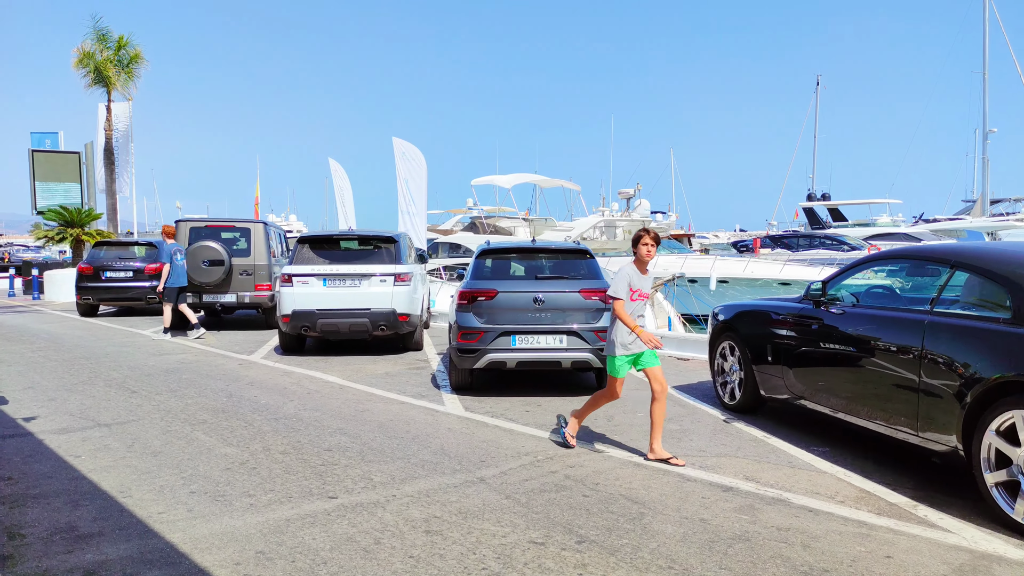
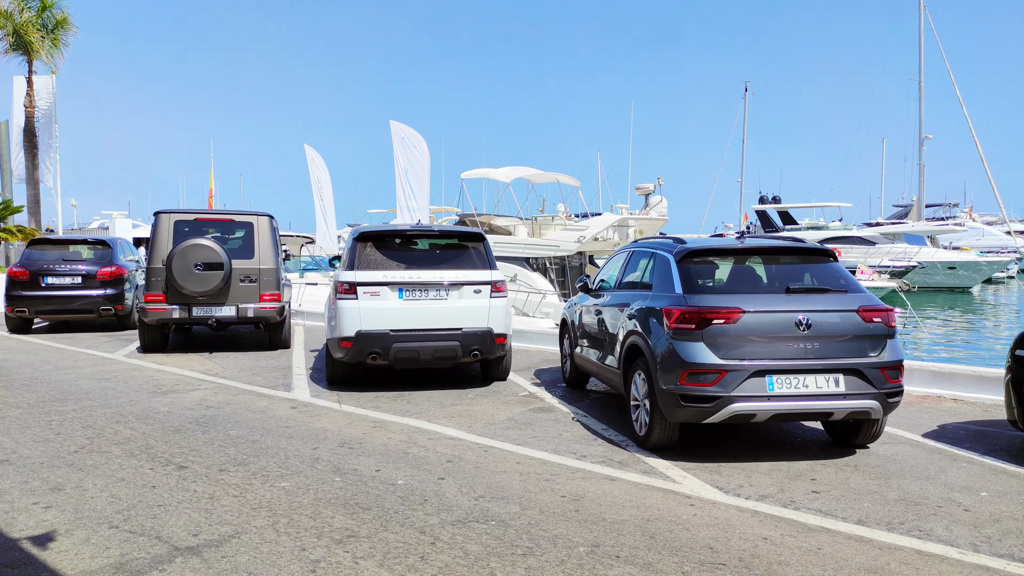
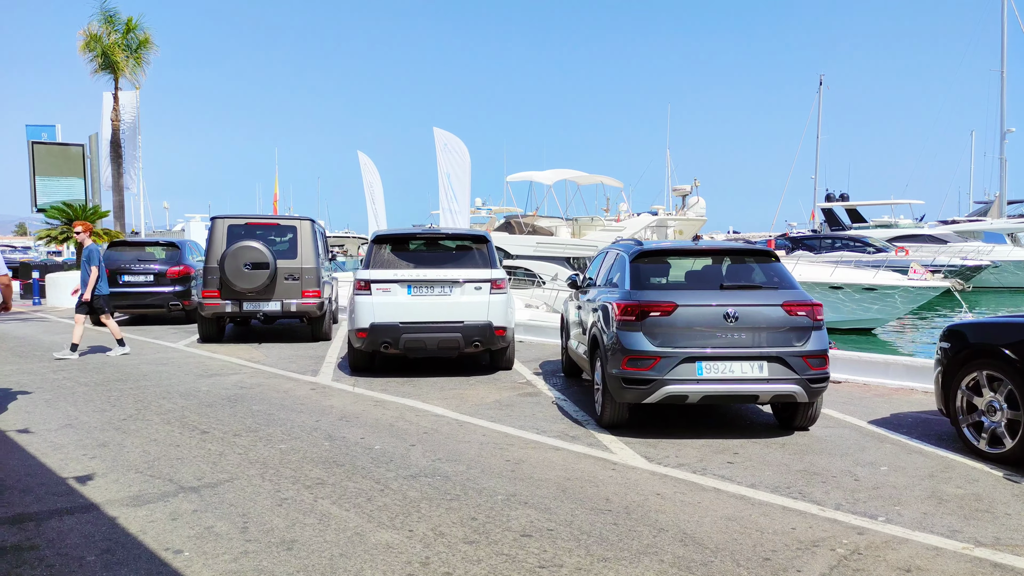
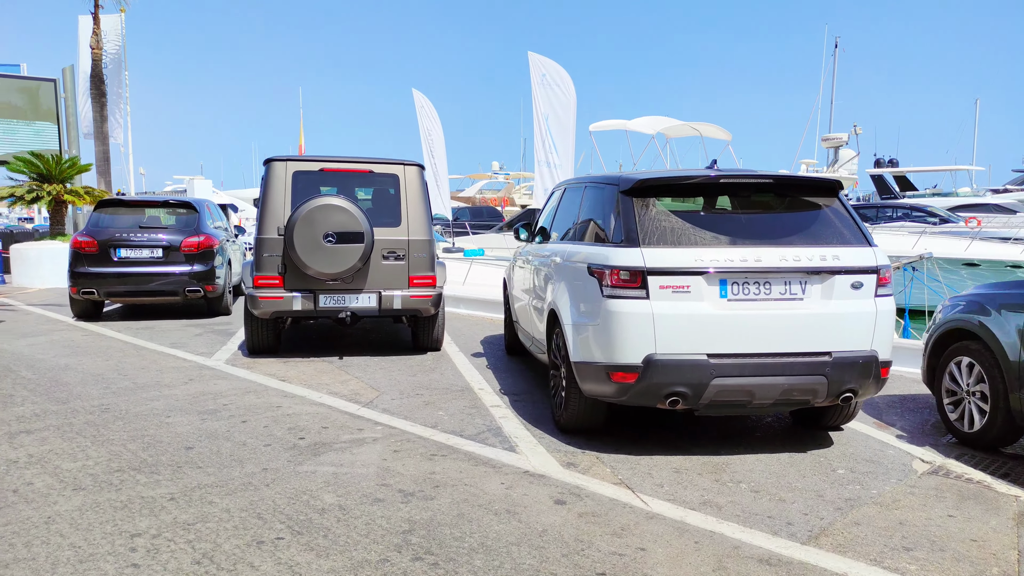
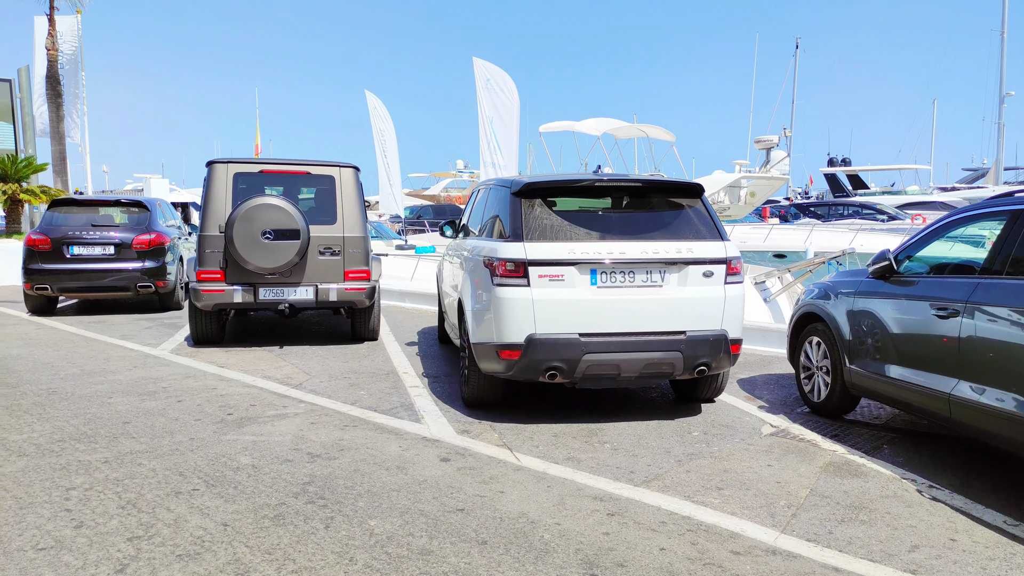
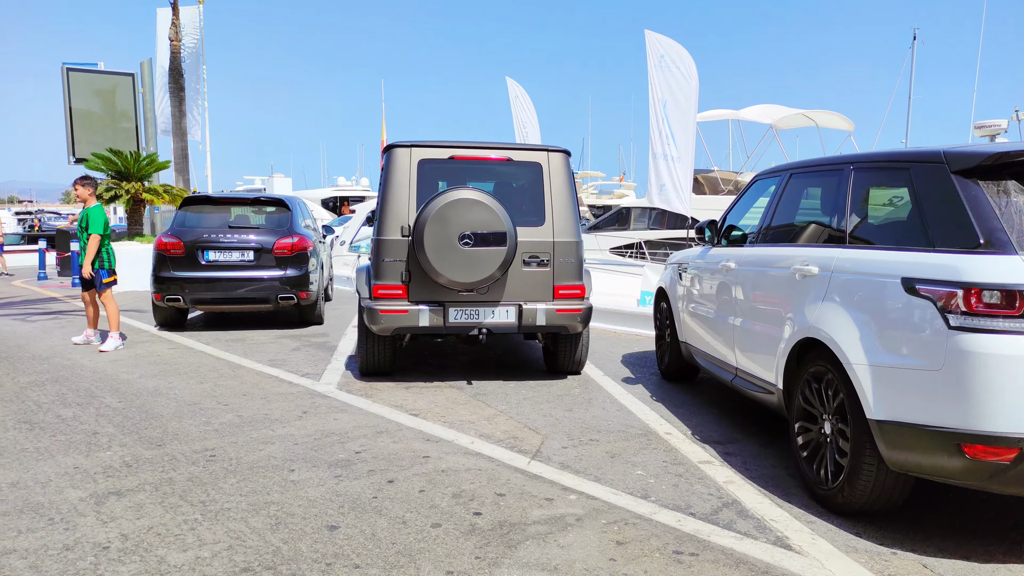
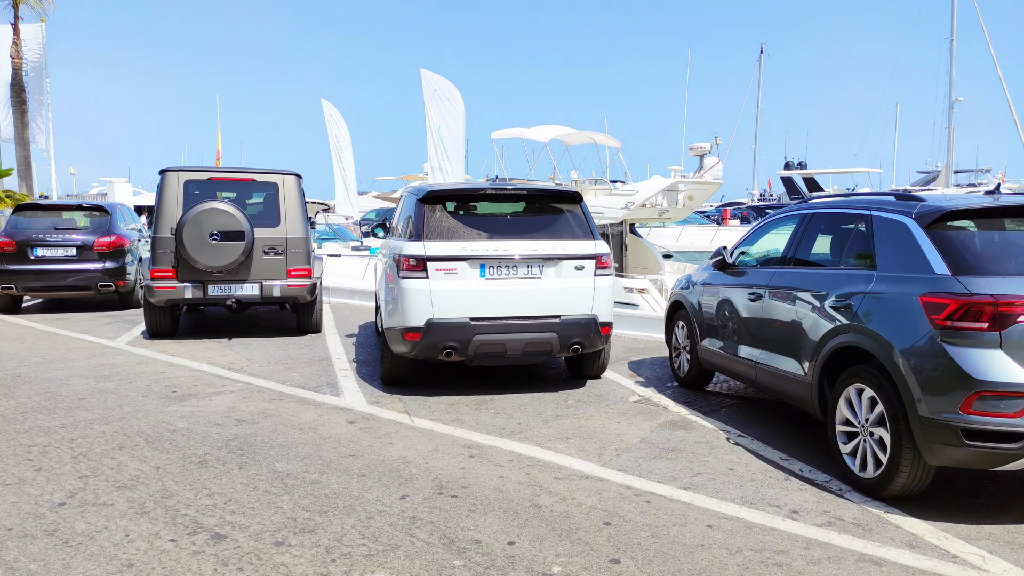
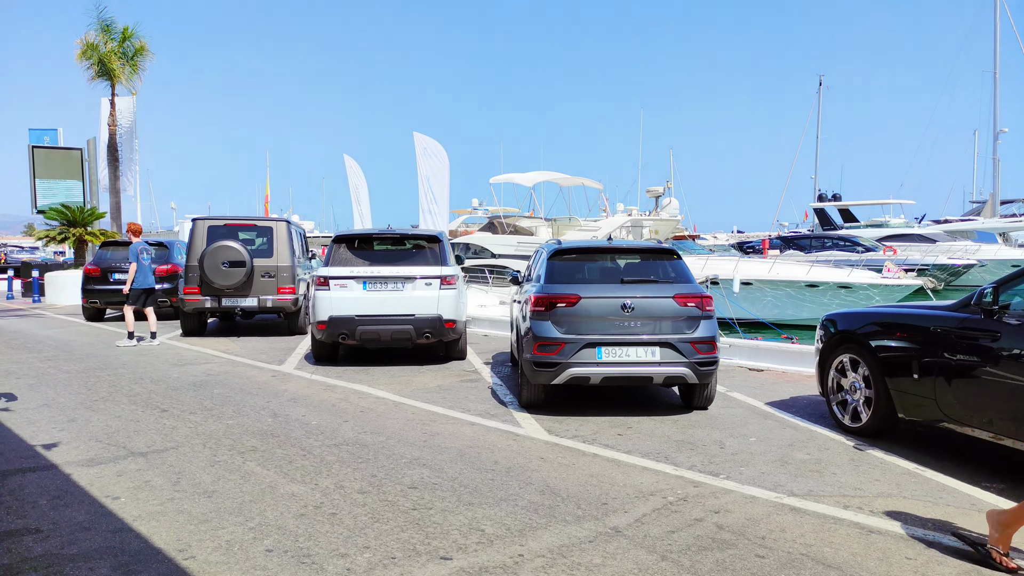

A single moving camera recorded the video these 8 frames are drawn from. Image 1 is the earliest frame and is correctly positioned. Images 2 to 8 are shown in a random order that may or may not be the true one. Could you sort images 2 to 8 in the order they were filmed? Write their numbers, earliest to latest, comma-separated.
8, 3, 2, 7, 5, 4, 6
